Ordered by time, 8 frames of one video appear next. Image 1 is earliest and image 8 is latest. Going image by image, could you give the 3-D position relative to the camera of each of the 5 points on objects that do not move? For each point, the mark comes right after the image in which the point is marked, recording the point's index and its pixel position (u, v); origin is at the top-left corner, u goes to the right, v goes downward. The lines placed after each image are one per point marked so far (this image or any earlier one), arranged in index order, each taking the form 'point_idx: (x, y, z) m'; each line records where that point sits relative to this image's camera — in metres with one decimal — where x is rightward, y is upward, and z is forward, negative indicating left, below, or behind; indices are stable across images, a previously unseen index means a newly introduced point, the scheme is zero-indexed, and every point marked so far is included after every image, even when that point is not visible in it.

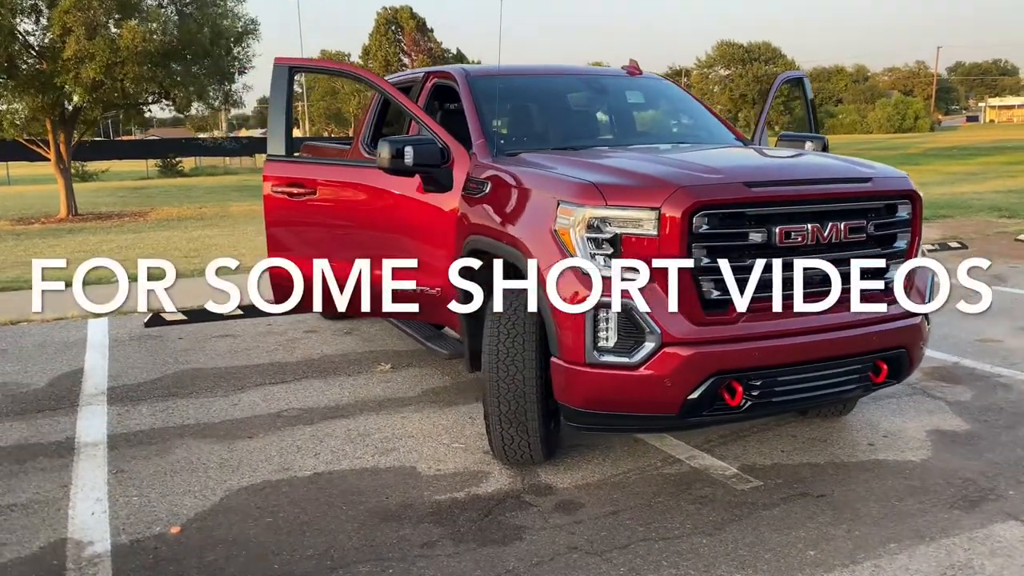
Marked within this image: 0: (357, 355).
0: (-1.1, -0.5, +6.2) m
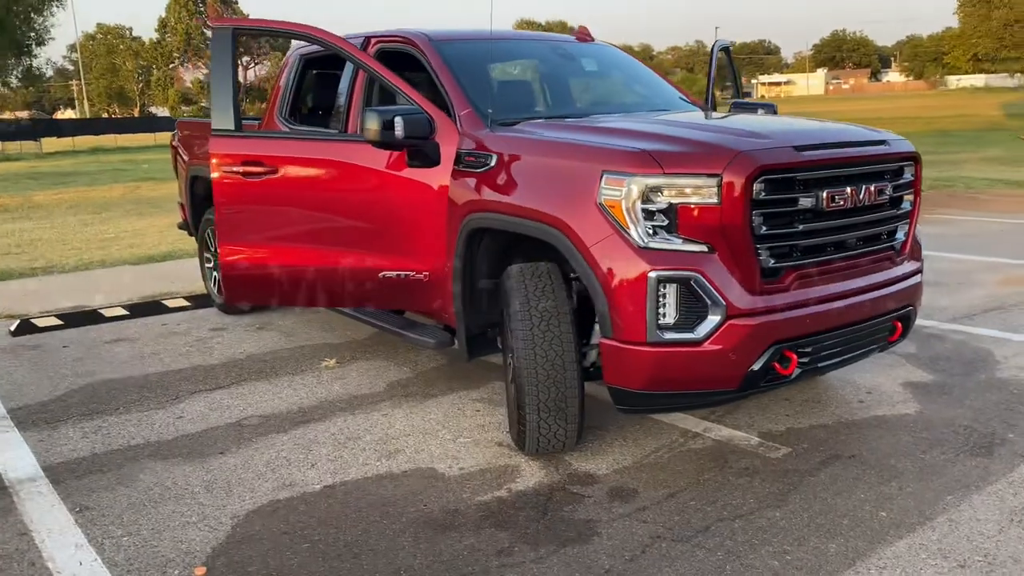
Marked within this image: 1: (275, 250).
0: (-1.5, -0.4, +5.6) m
1: (-1.2, +0.2, +4.5) m
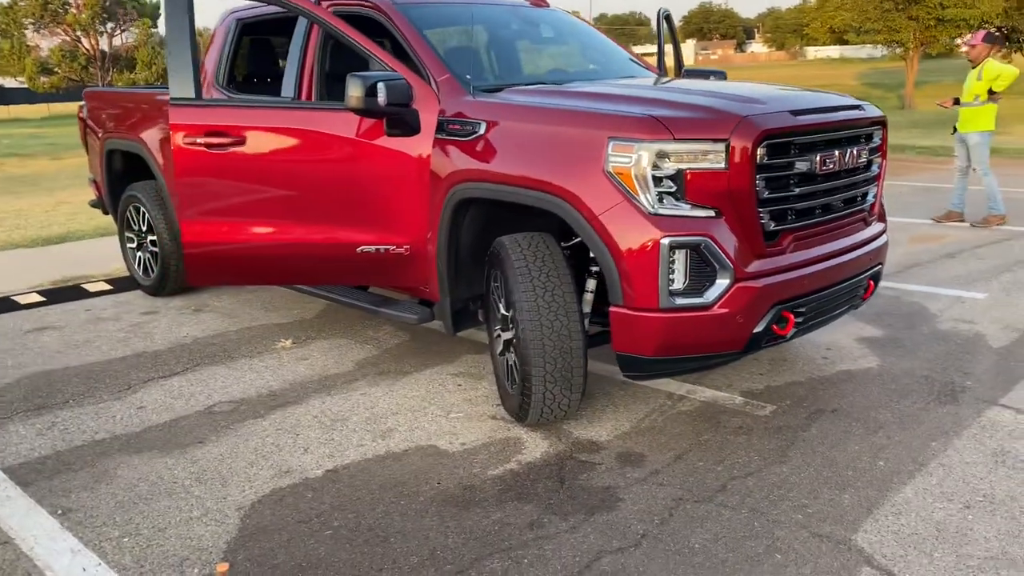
0: (-1.7, -0.3, +5.4) m
1: (-1.4, +0.3, +4.3) m
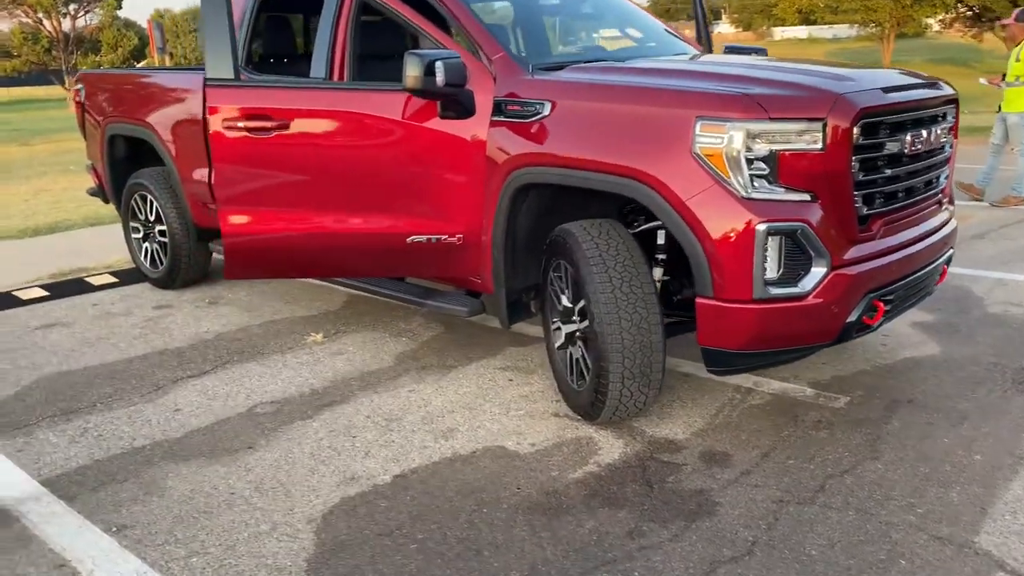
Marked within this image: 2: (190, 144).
0: (-1.5, -0.2, +5.1) m
1: (-1.1, +0.3, +4.0) m
2: (-2.0, +0.9, +5.3) m
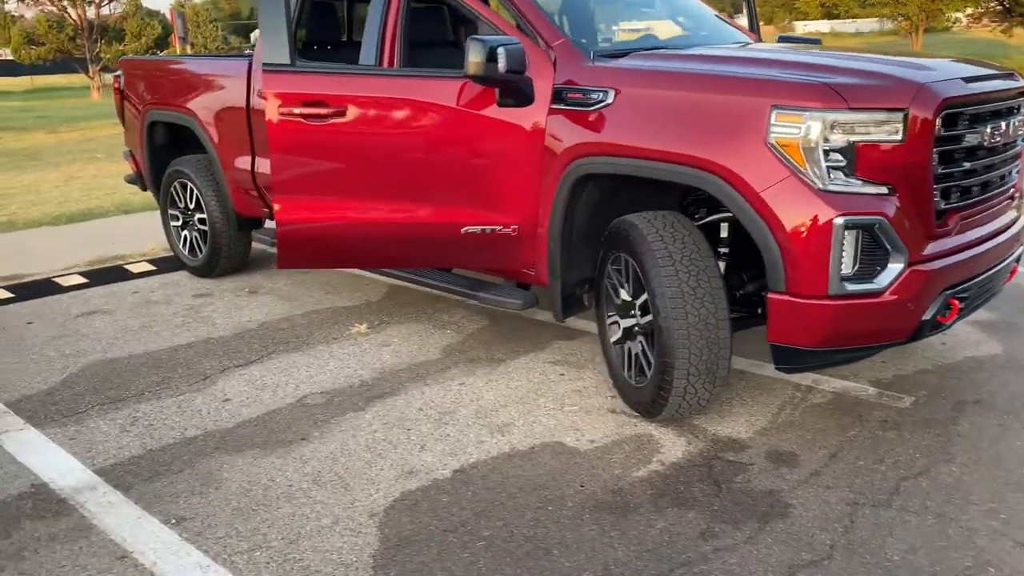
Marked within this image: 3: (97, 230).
0: (-1.2, -0.2, +5.1) m
1: (-0.9, +0.4, +3.9) m
2: (-1.7, +1.0, +5.3) m
3: (-3.6, +0.5, +7.5) m
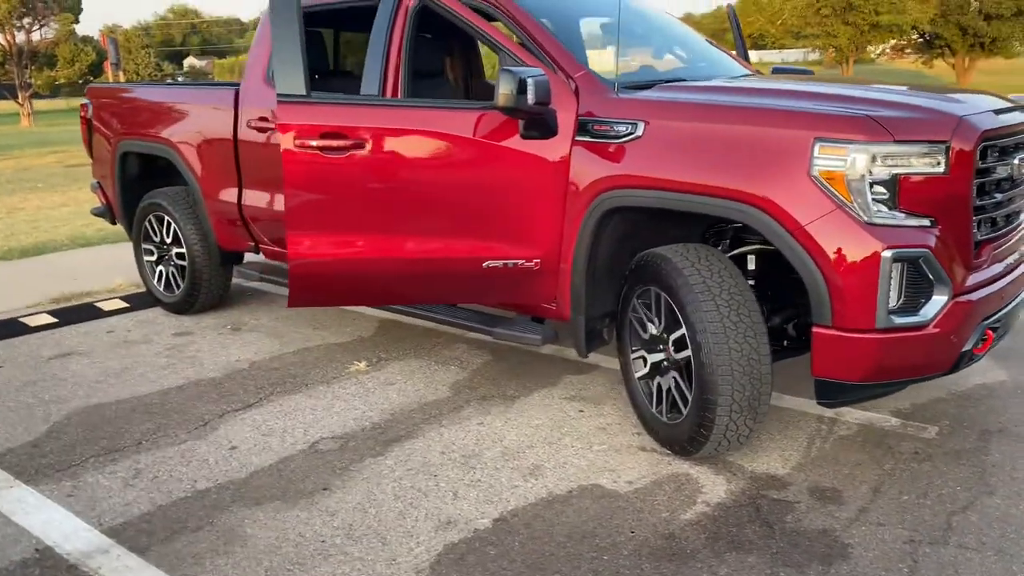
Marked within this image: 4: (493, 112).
0: (-1.2, -0.4, +4.8) m
1: (-0.8, +0.2, +3.8) m
2: (-1.7, +0.7, +5.0) m
3: (-3.8, +0.2, +7.2) m
4: (-0.1, +0.7, +3.6) m
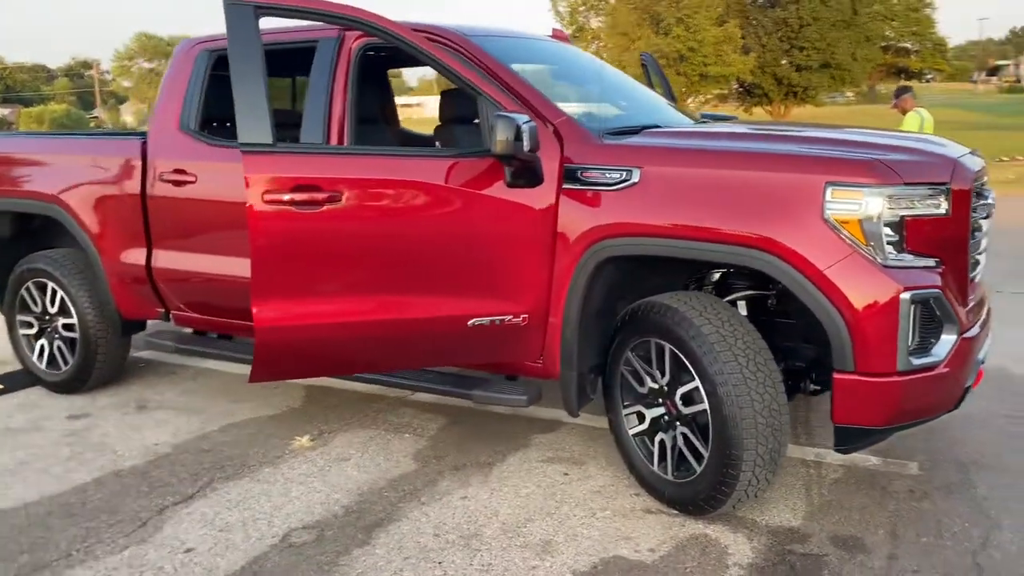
0: (-1.5, -0.7, +4.3) m
1: (-0.9, -0.1, +3.4) m
2: (-2.0, +0.4, +4.5) m
3: (-4.5, -0.4, +6.2) m
4: (-0.2, +0.5, +3.3) m
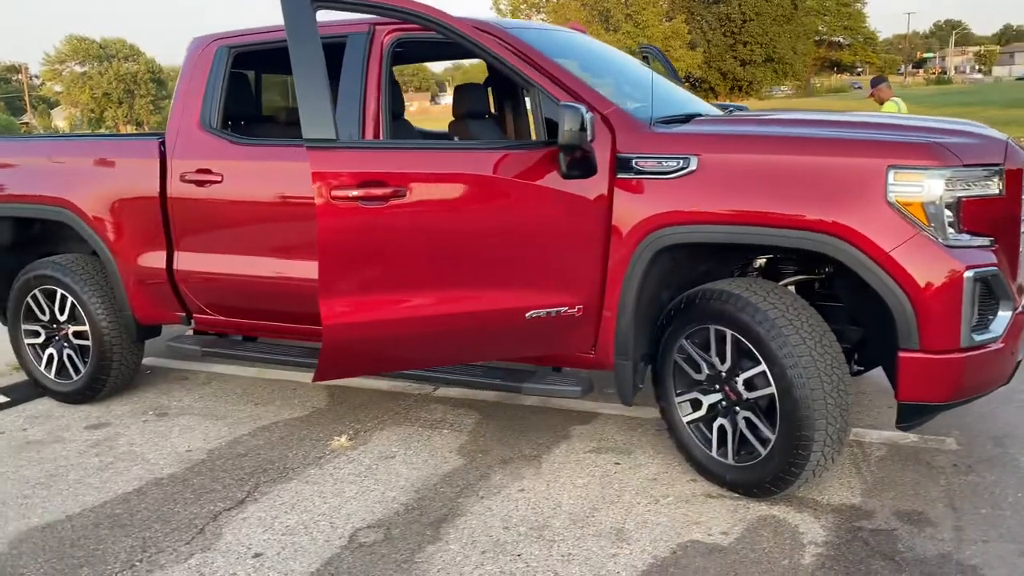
0: (-1.3, -0.7, +4.2) m
1: (-0.6, 0.0, +3.3) m
2: (-1.9, +0.3, +4.4) m
3: (-4.4, -0.5, +5.9) m
4: (0.0, +0.5, +3.3) m
